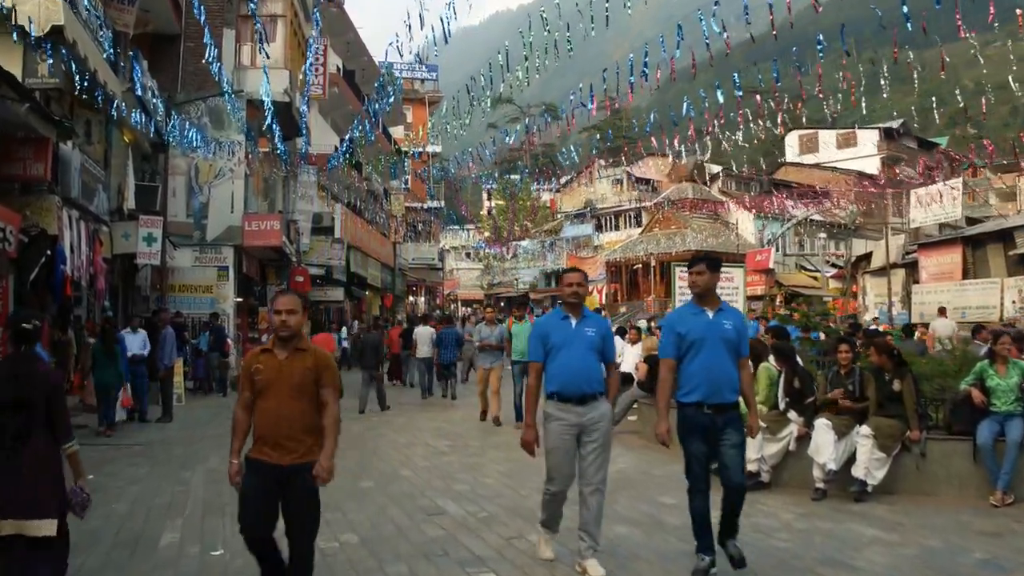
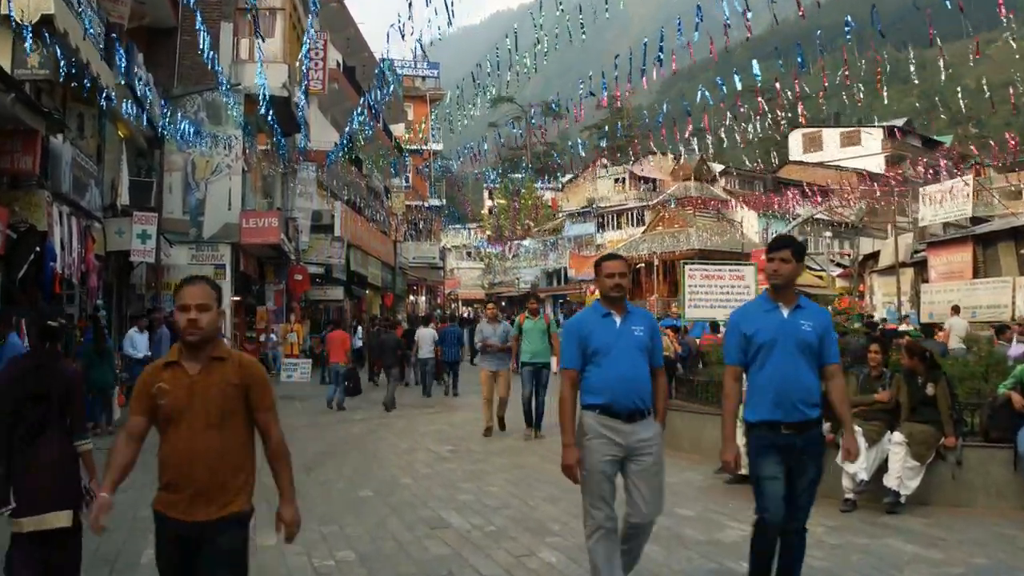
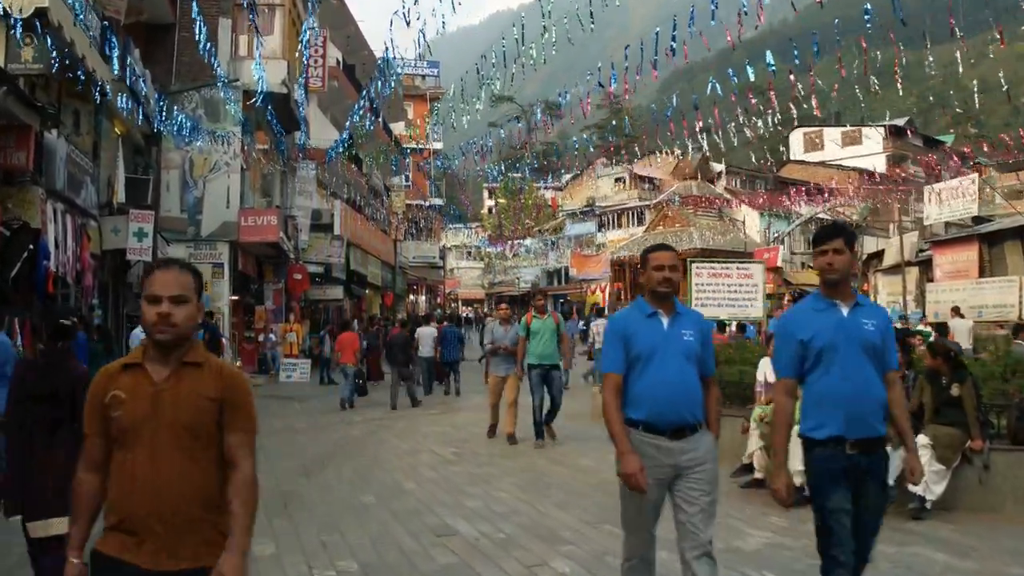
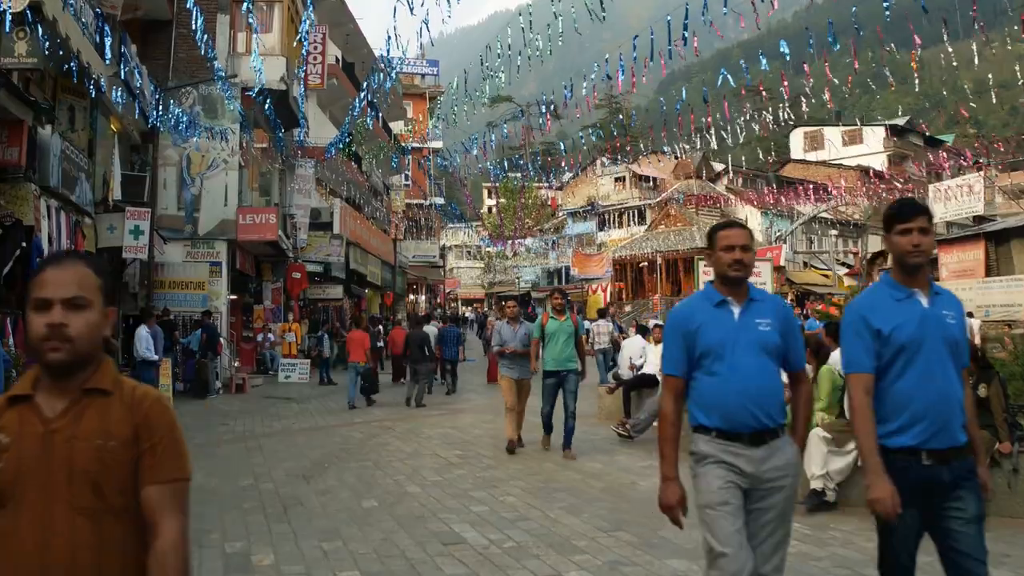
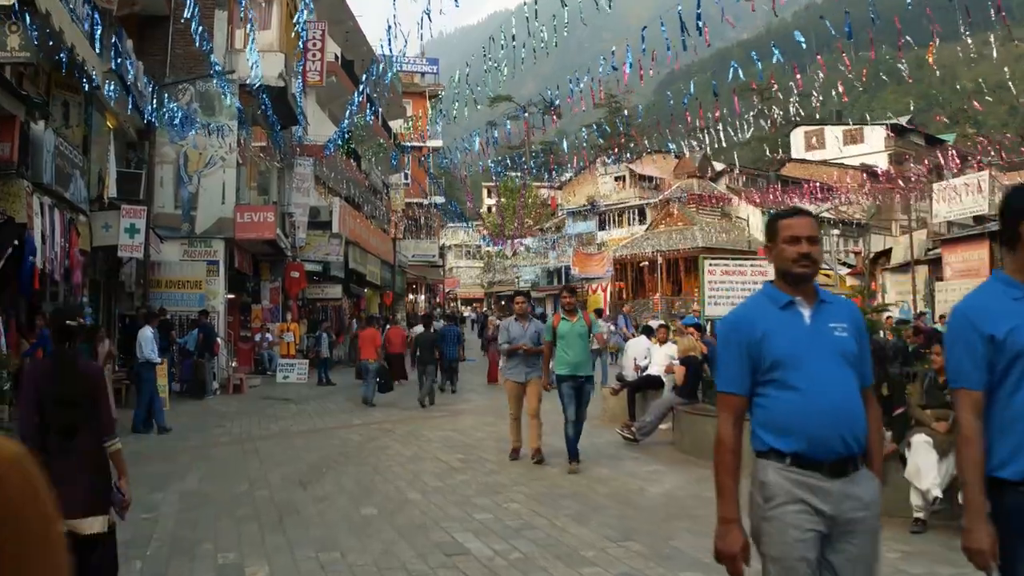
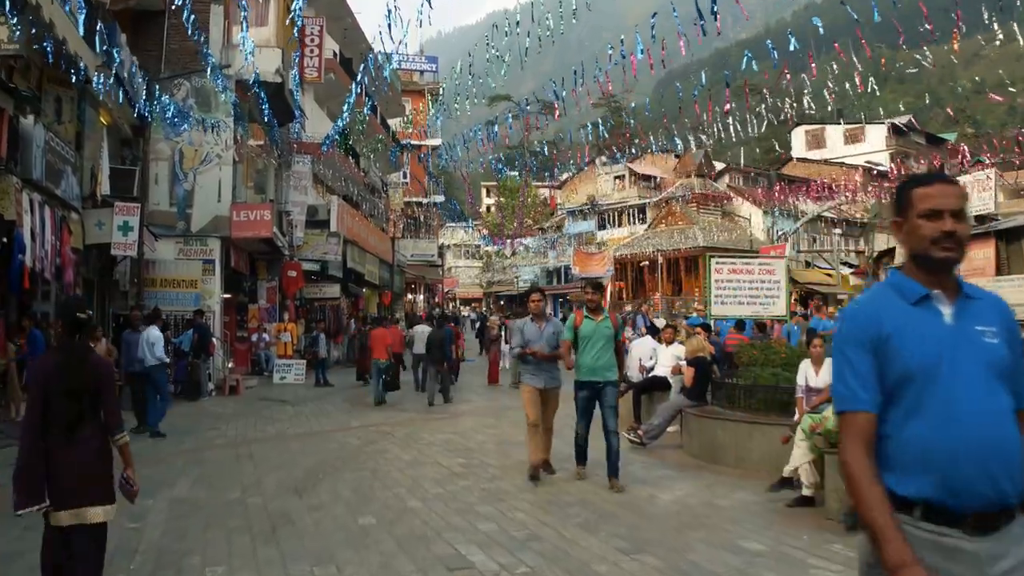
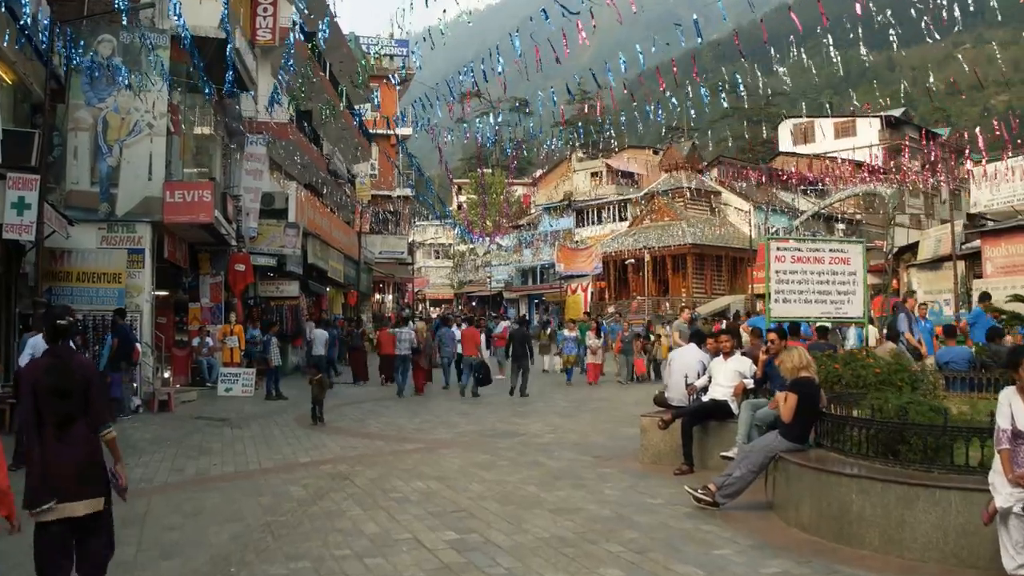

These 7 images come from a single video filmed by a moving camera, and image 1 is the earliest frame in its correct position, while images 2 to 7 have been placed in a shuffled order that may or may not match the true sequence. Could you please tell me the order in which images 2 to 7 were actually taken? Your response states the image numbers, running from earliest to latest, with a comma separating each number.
2, 3, 4, 5, 6, 7
